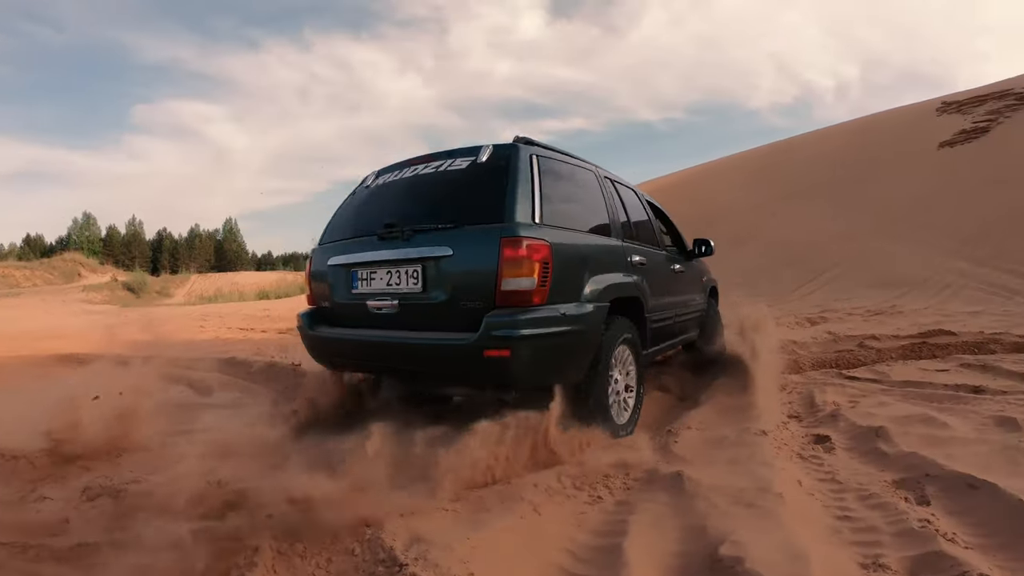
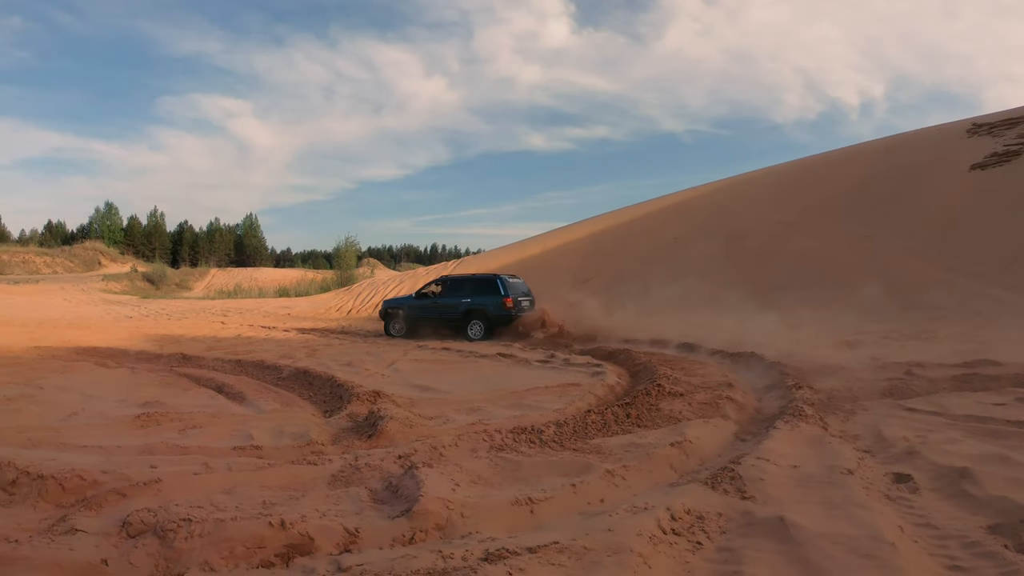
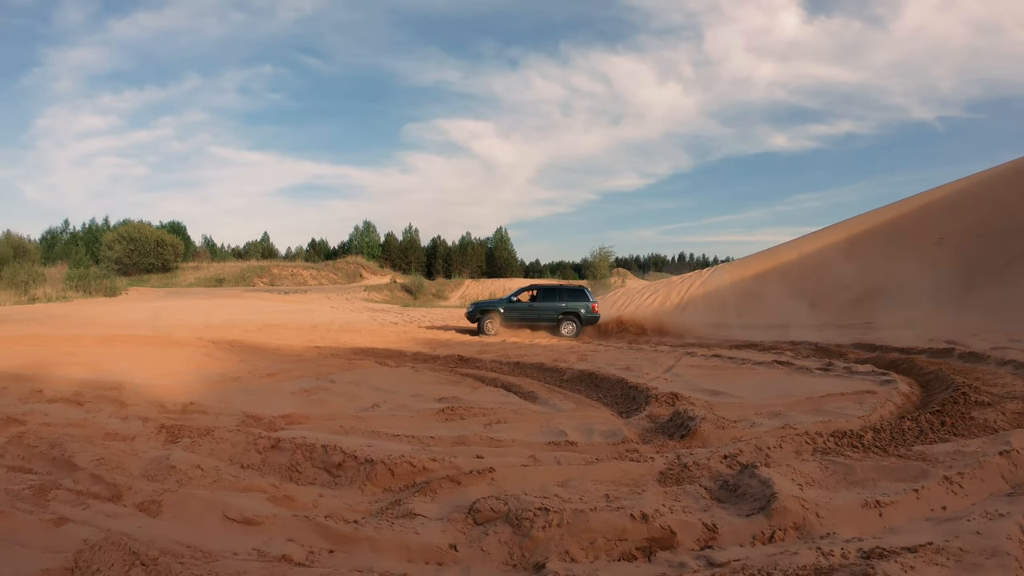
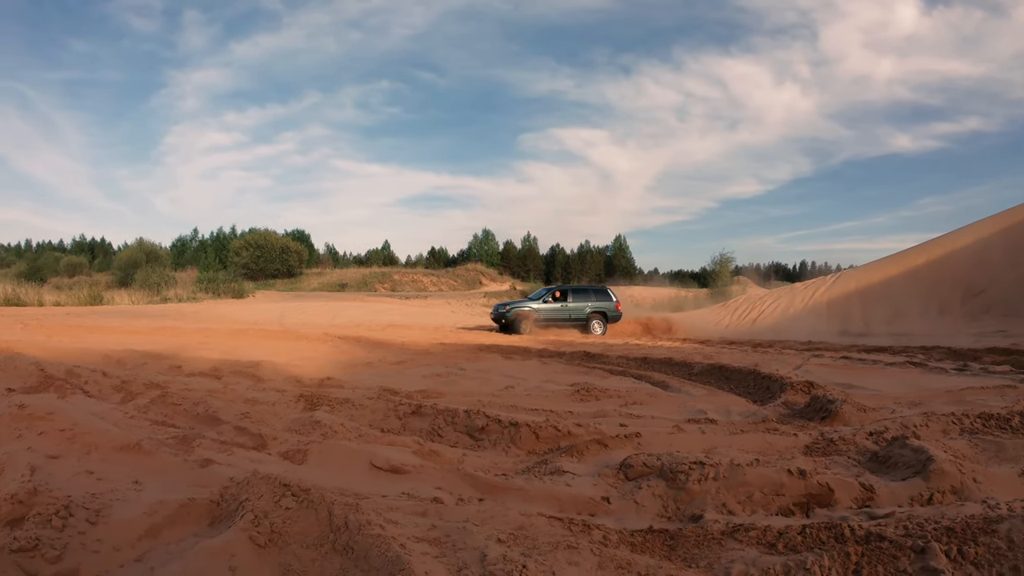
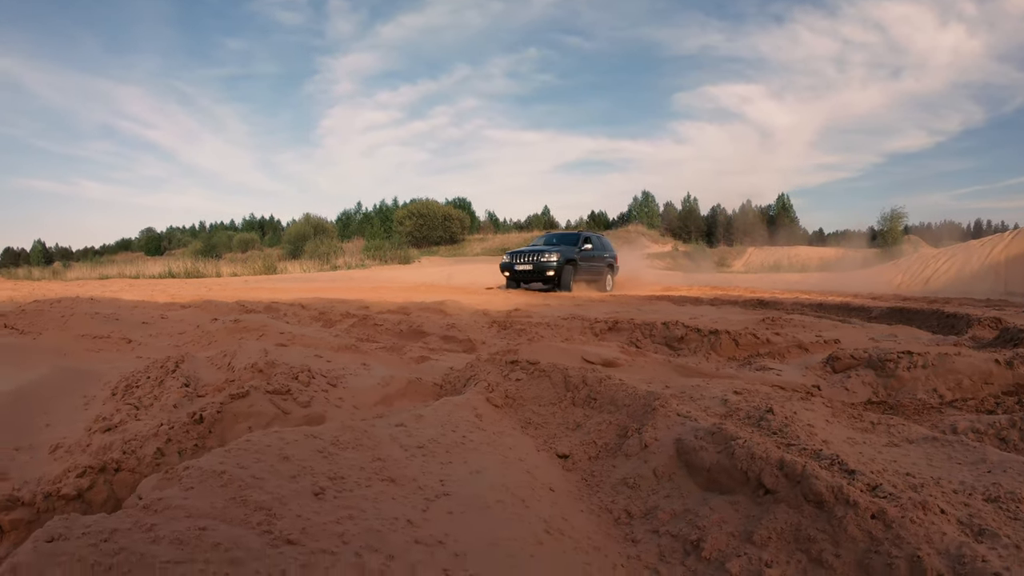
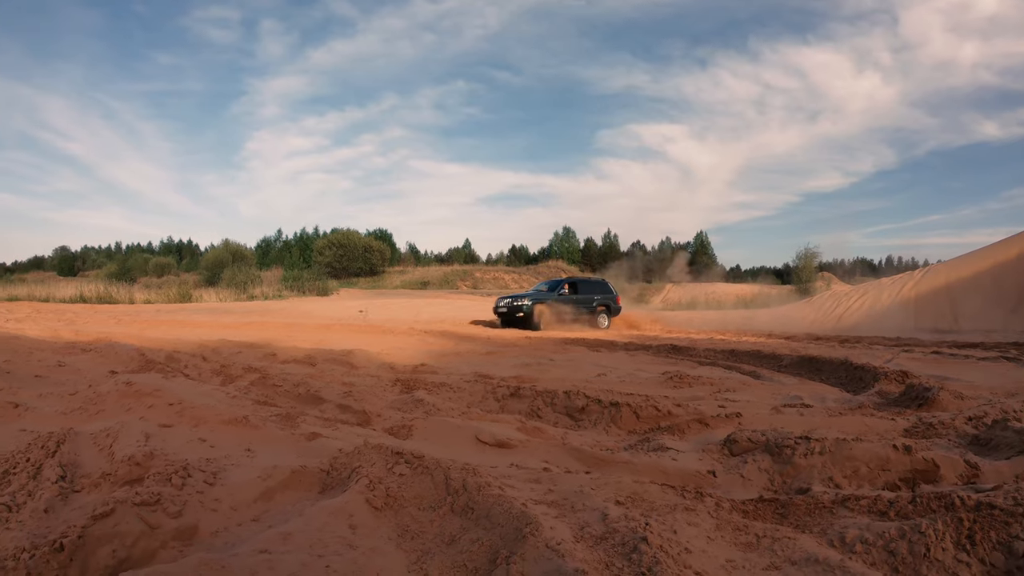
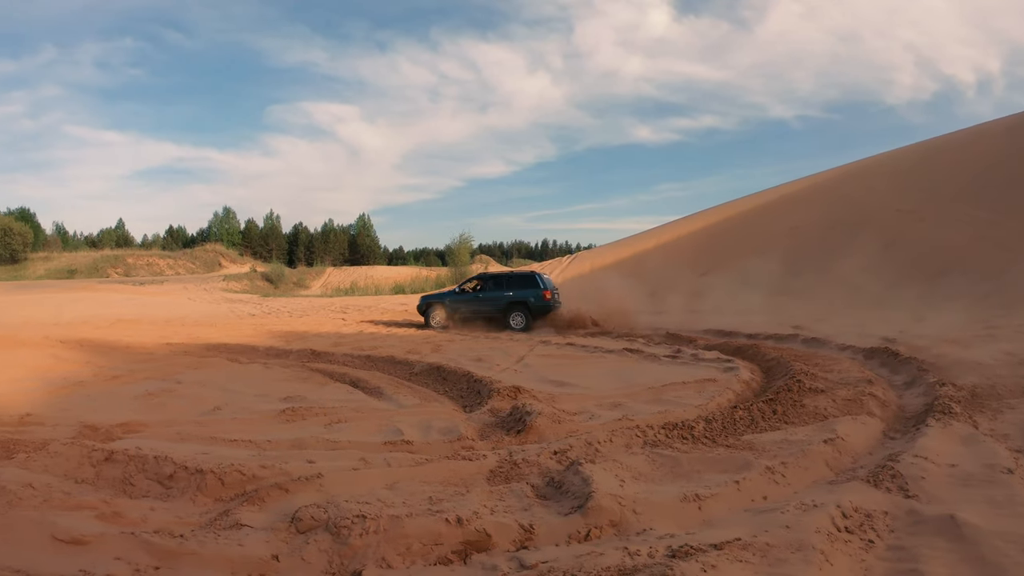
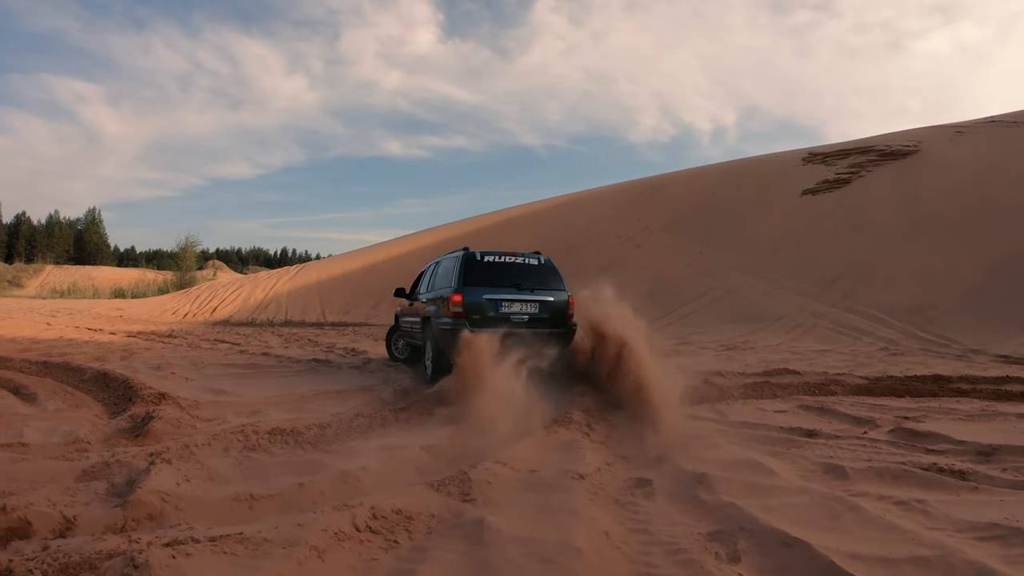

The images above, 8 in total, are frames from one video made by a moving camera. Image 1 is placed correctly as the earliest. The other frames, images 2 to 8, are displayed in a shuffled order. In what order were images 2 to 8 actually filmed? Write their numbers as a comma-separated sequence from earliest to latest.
8, 2, 7, 3, 4, 6, 5
